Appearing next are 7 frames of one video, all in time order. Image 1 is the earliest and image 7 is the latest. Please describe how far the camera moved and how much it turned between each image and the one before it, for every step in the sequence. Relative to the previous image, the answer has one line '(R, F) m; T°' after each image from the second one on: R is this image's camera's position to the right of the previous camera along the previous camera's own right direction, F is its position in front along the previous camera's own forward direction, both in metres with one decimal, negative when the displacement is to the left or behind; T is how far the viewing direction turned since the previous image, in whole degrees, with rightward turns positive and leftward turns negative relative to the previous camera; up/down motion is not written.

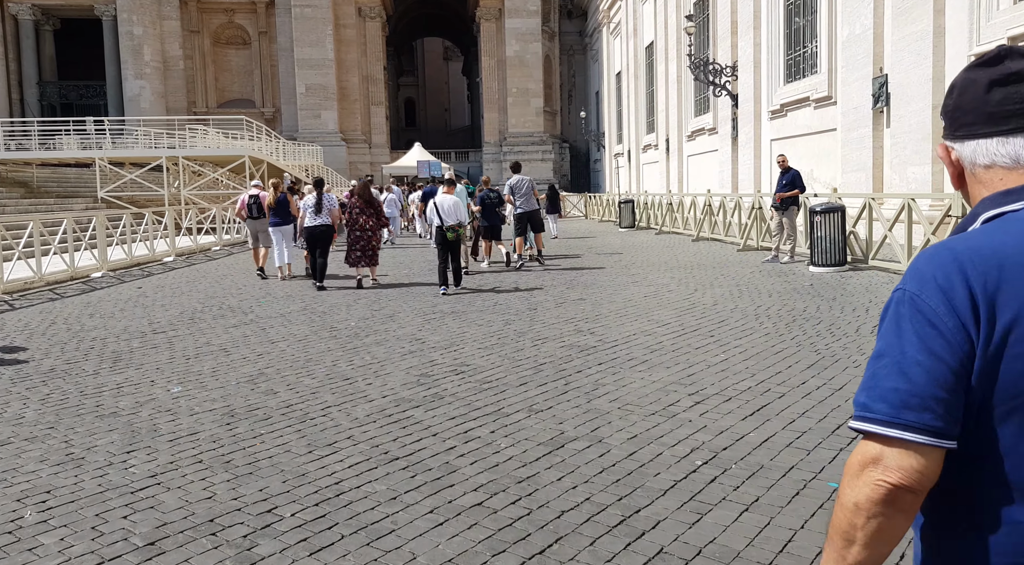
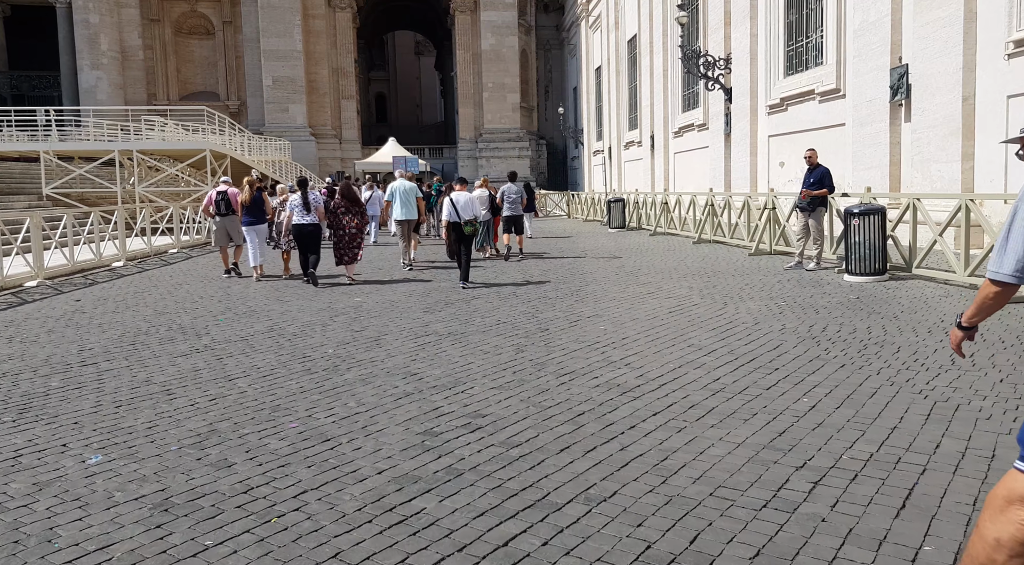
(-0.3, +1.6) m; +2°
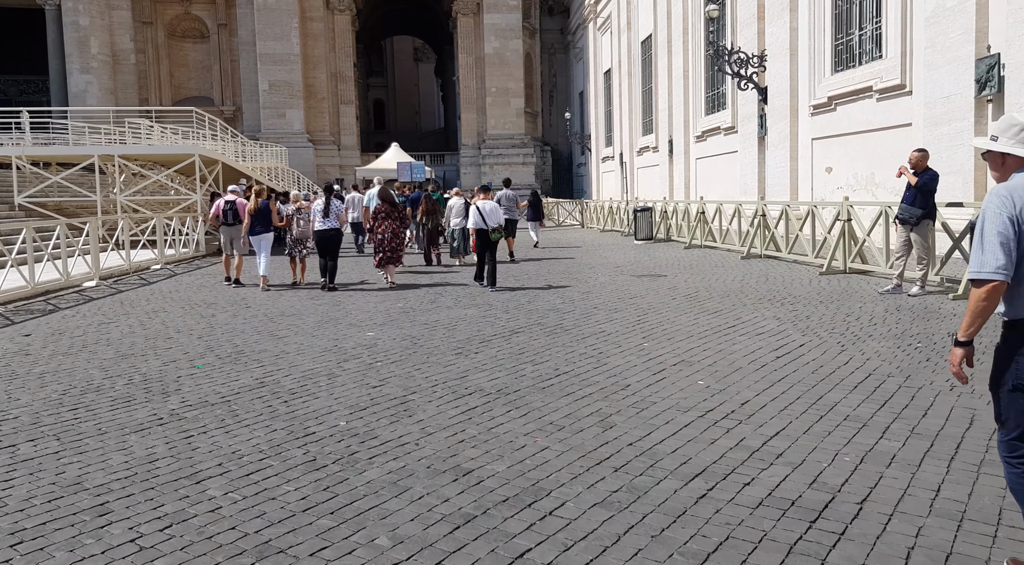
(-0.5, +2.1) m; 0°
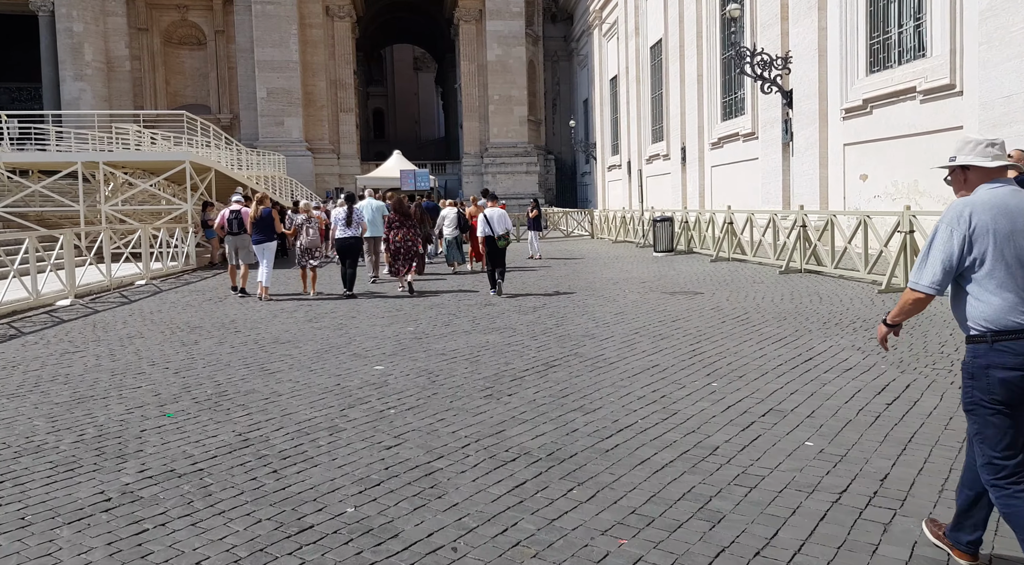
(-0.3, +1.4) m; 0°
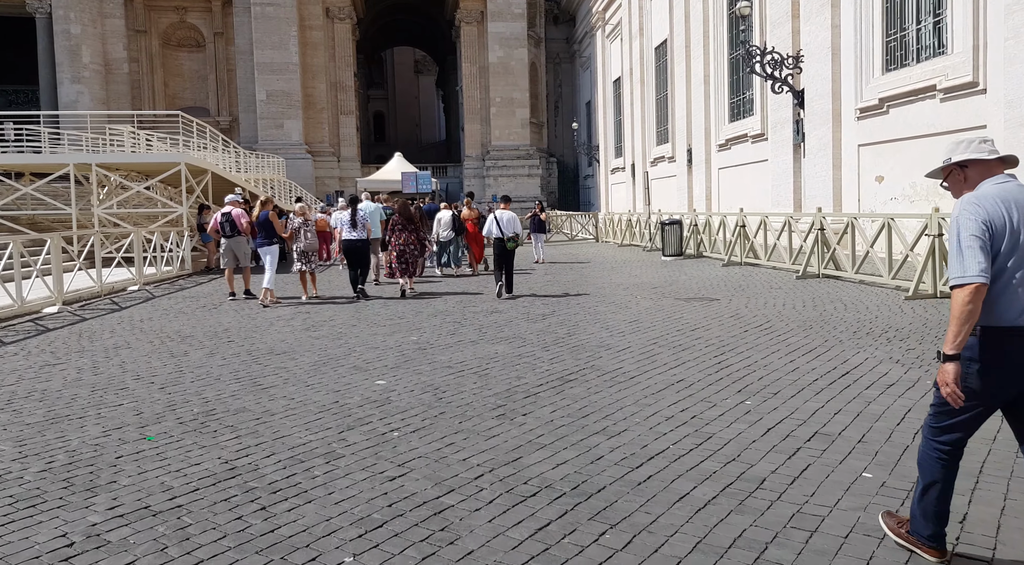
(-0.1, +0.6) m; 0°
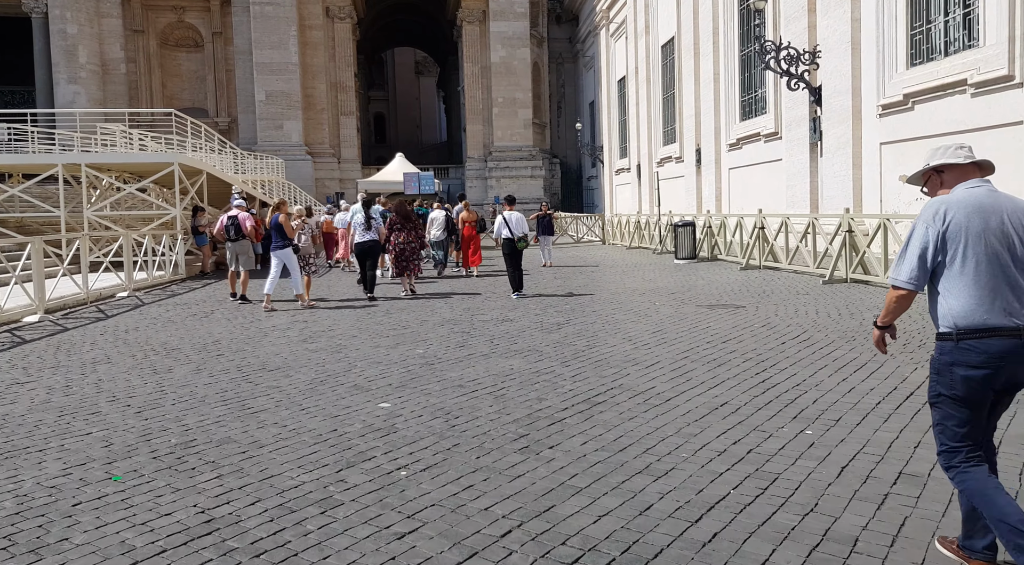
(-0.1, +0.8) m; 0°
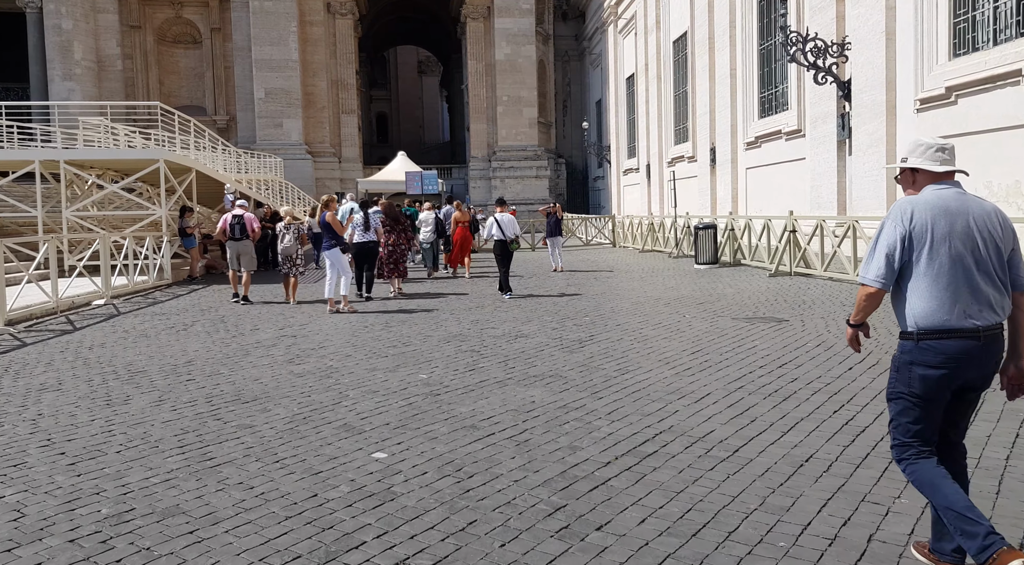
(-0.1, +1.3) m; 0°
